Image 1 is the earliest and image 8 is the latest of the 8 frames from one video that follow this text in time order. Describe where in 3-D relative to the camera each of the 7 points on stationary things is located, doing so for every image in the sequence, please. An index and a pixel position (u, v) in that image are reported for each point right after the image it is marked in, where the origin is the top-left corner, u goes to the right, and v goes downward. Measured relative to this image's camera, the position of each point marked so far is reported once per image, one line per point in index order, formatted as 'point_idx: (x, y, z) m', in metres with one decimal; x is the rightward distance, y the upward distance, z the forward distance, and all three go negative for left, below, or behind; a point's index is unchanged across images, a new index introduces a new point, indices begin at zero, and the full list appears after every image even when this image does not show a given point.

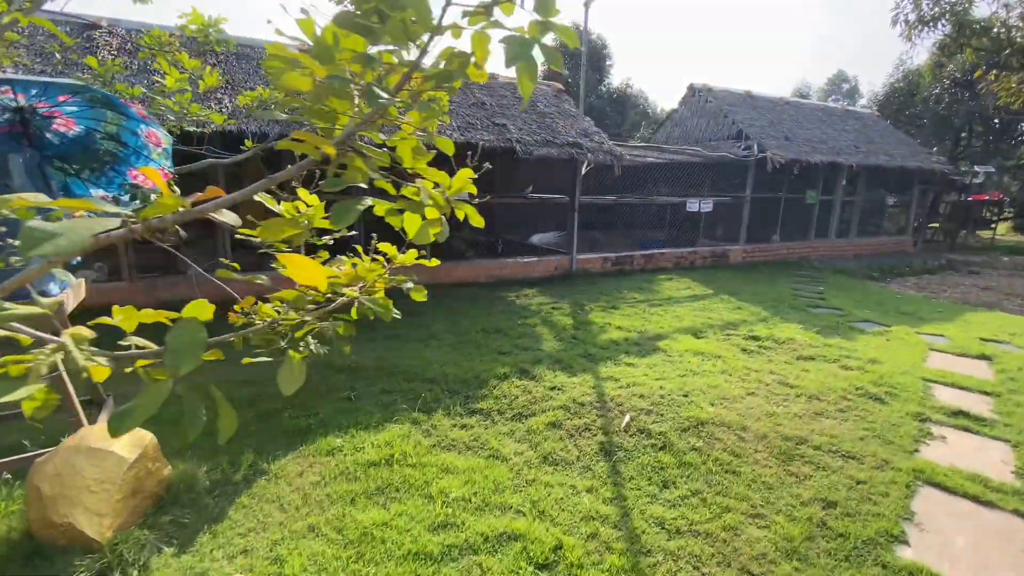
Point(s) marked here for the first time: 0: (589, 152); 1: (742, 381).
0: (+1.2, +2.1, +7.3) m
1: (+1.9, -0.8, +4.0) m
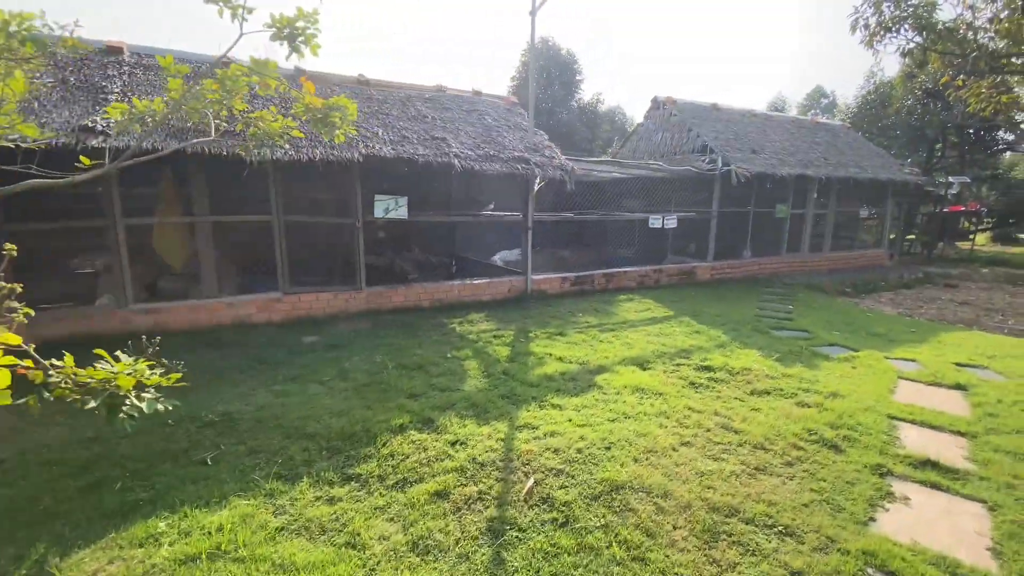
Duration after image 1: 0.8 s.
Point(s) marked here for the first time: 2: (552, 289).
0: (+0.4, +1.8, +6.8) m
1: (+1.2, -1.0, +3.5) m
2: (+0.7, 0.0, +7.9) m
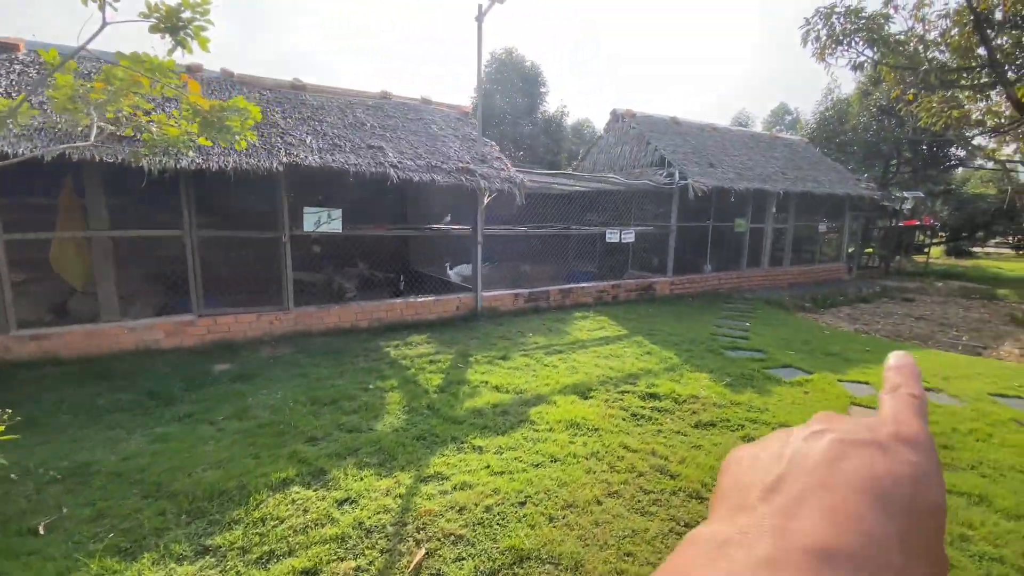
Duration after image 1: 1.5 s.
0: (-0.4, +1.5, +6.4) m
1: (+0.6, -1.2, +3.1) m
2: (-0.1, -0.3, +7.5) m
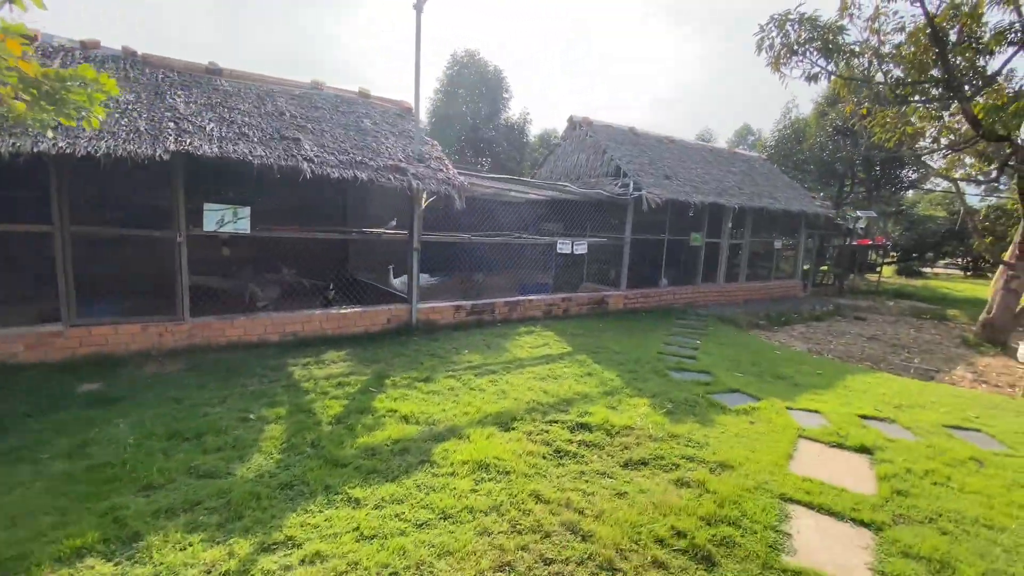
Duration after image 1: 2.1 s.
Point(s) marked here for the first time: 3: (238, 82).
0: (-1.2, +1.4, +5.9) m
1: (0.0, -1.3, +2.5) m
2: (-1.0, -0.5, +6.9) m
3: (-3.6, +2.7, +6.2) m
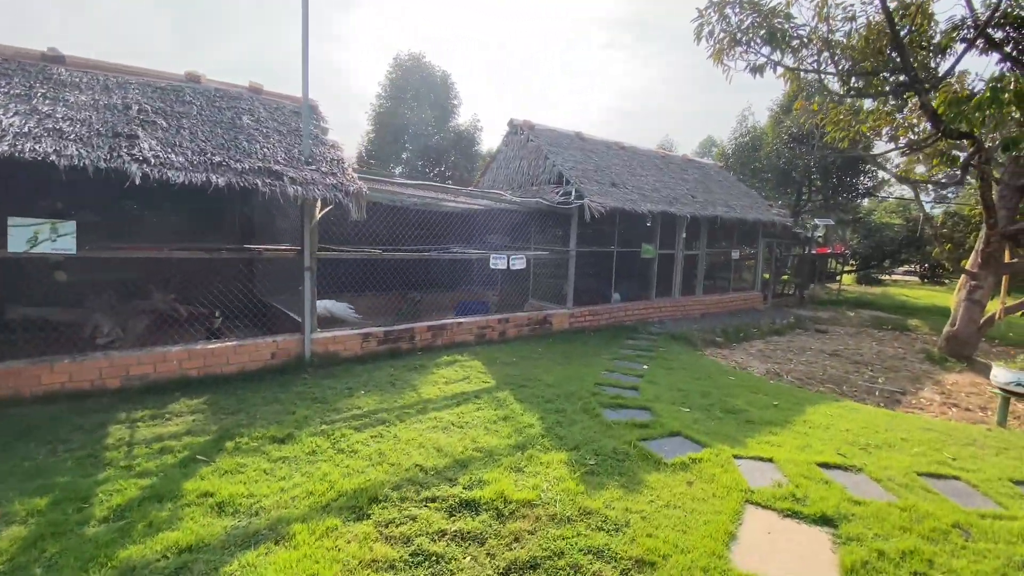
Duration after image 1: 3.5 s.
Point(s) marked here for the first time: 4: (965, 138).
0: (-2.2, +1.1, +4.9) m
1: (-0.8, -1.5, +1.5) m
2: (-2.0, -0.8, +5.9) m
3: (-4.6, +2.3, +5.1) m
4: (+4.9, +1.6, +5.2) m
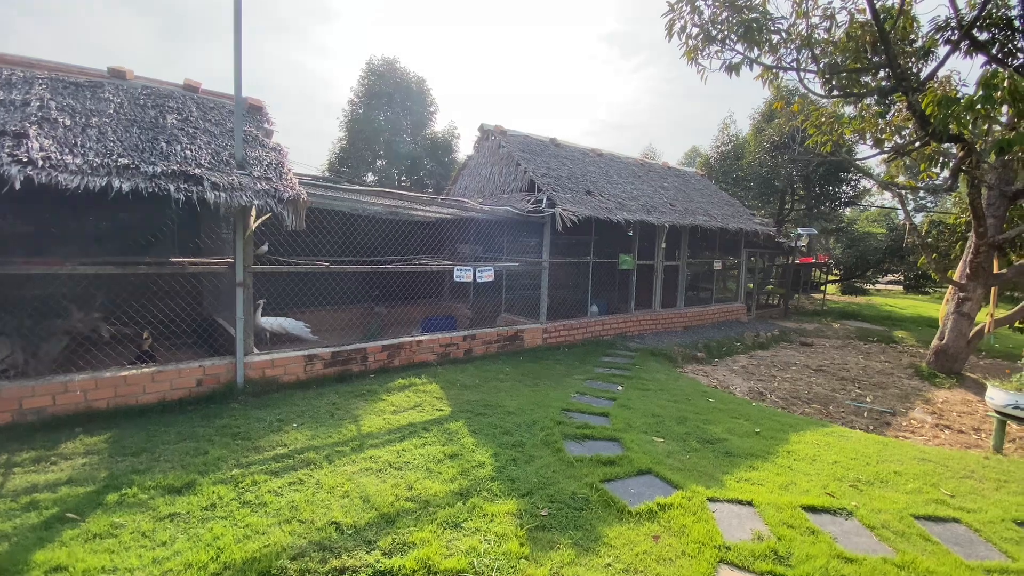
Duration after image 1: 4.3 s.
0: (-2.6, +0.9, +4.3) m
1: (-1.1, -1.6, +1.0) m
2: (-2.4, -1.0, +5.3) m
3: (-5.1, +2.2, +4.6) m
4: (+4.5, +1.5, +4.8) m
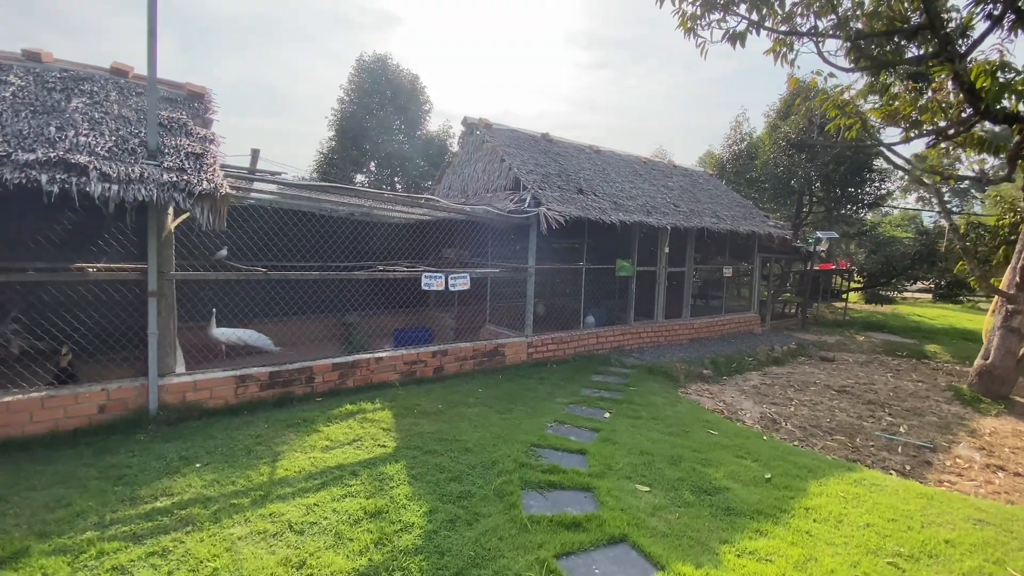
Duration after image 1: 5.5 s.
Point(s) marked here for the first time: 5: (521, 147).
0: (-3.0, +0.8, +3.6) m
1: (-1.6, -1.6, +0.2) m
2: (-2.8, -1.1, +4.6) m
3: (-5.4, +2.1, +3.9) m
4: (+4.1, +1.4, +3.9) m
5: (+0.2, +2.4, +7.9) m
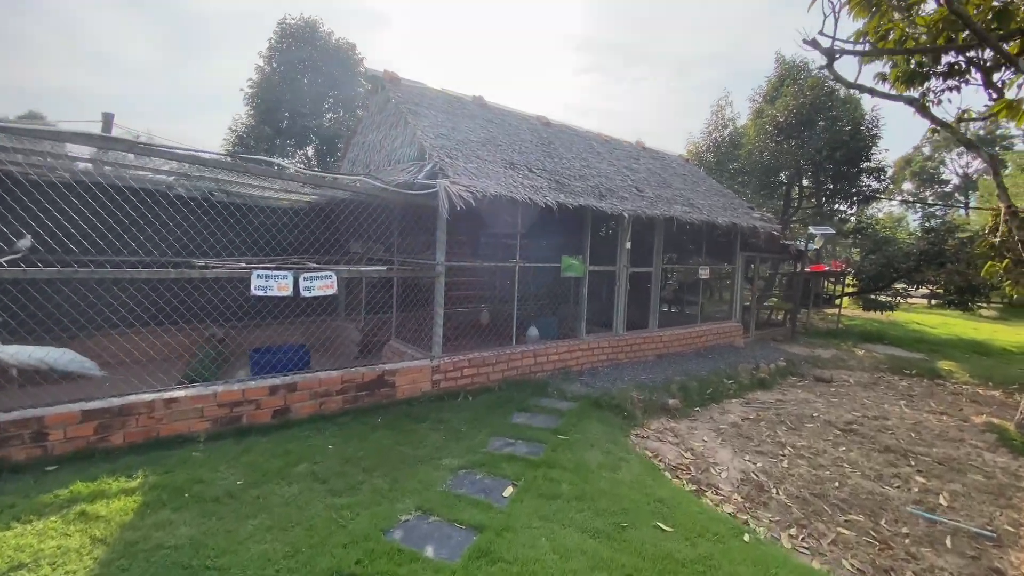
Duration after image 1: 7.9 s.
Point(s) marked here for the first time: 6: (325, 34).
0: (-4.0, +0.8, +1.8) m
1: (-2.5, -1.7, -1.6) m
2: (-3.8, -1.1, +2.7) m
3: (-6.4, +2.1, +2.0) m
4: (+3.1, +1.3, +2.2) m
5: (-0.9, +2.3, +6.2) m
6: (-4.7, +6.4, +11.9) m
